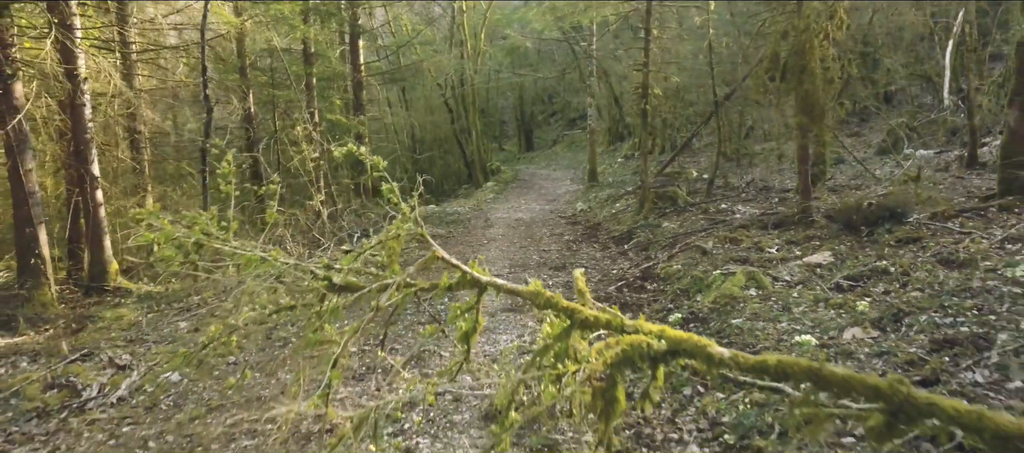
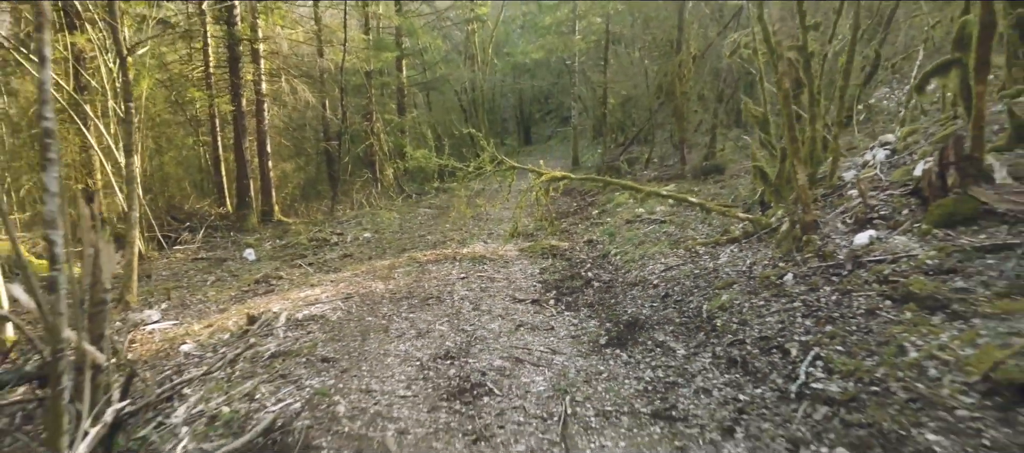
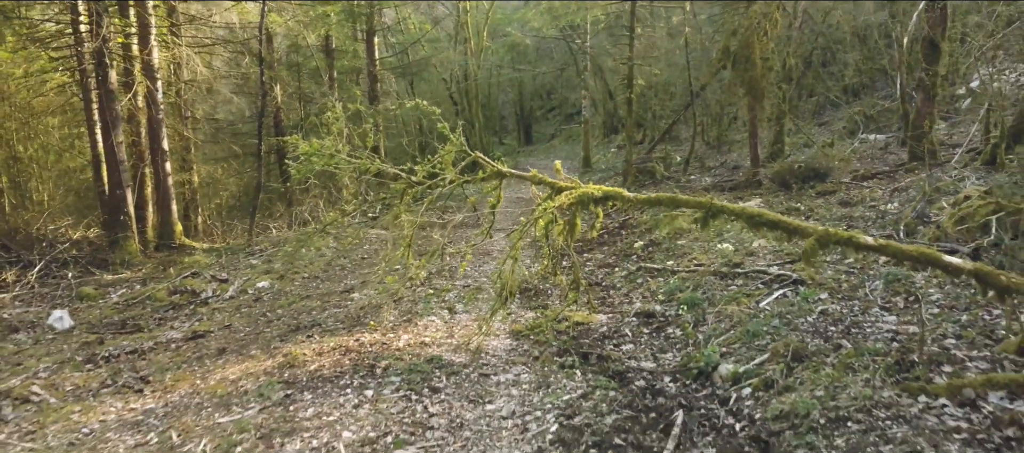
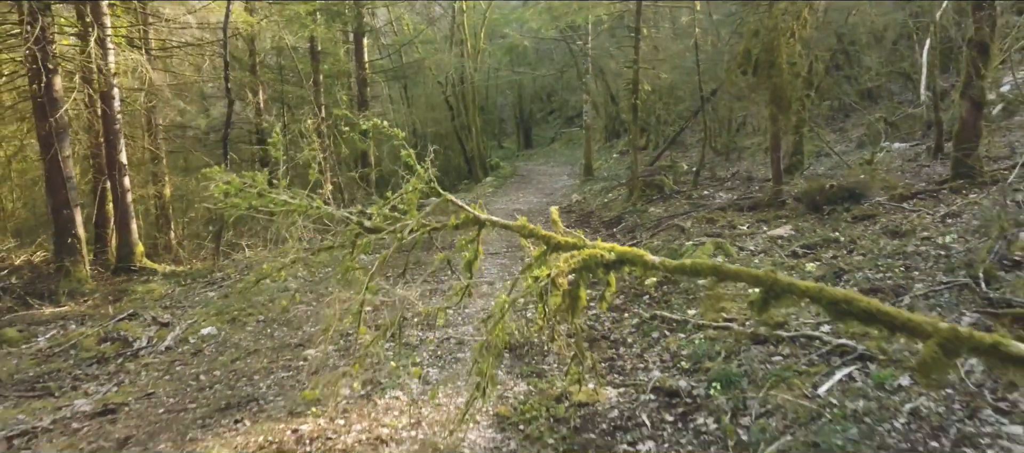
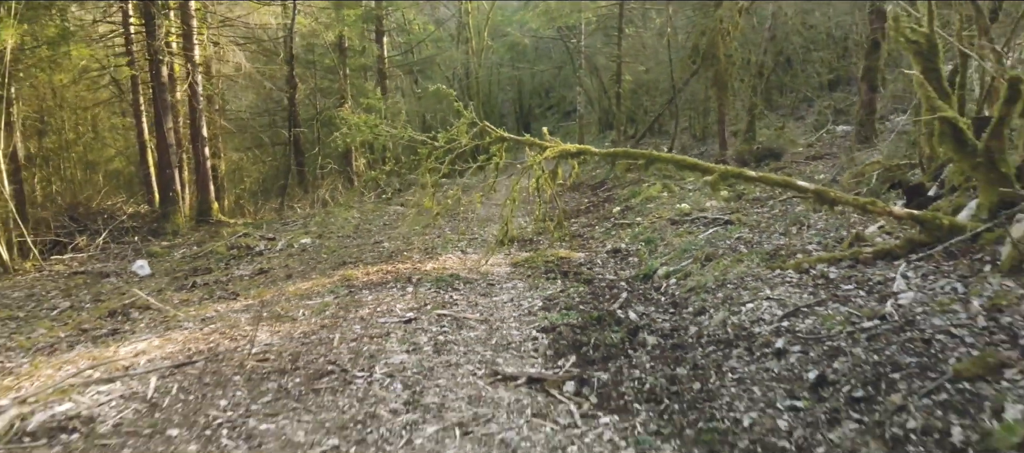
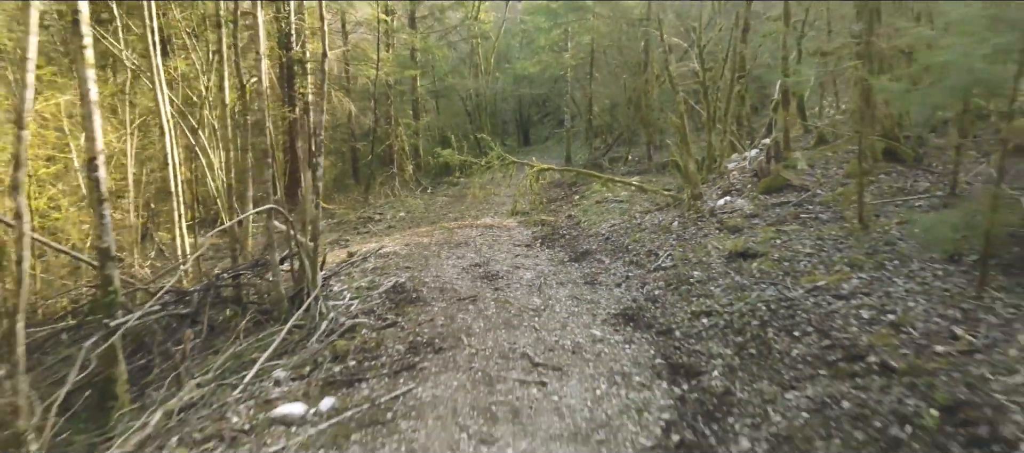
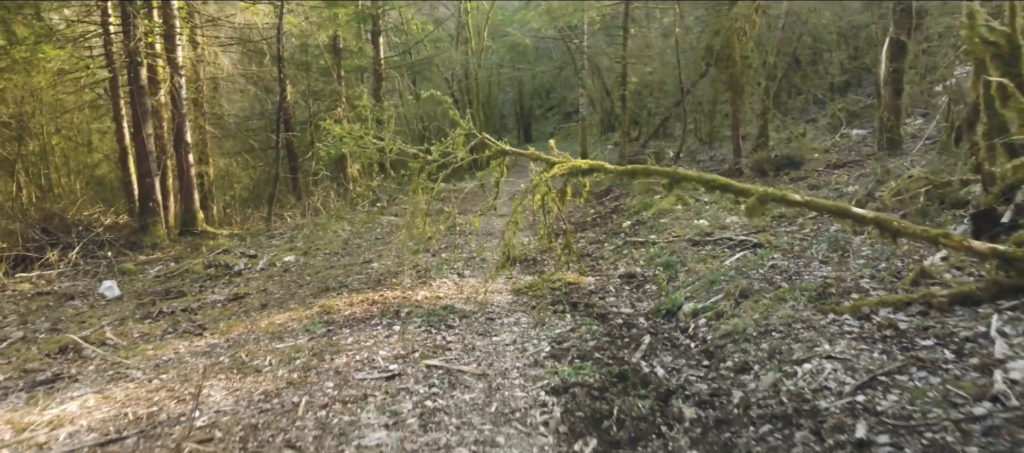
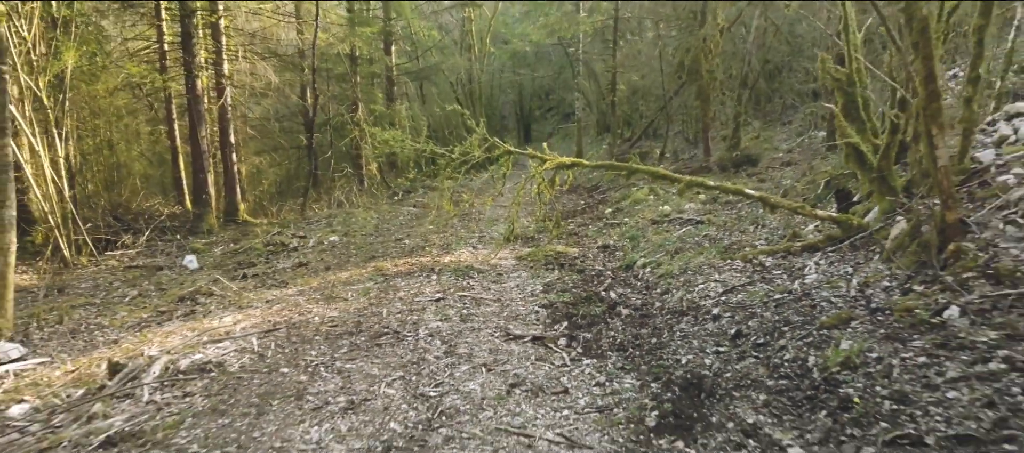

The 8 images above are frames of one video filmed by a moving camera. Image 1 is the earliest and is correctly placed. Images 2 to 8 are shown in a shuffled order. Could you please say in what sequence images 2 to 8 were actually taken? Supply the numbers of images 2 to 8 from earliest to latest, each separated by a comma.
4, 3, 7, 5, 8, 2, 6
